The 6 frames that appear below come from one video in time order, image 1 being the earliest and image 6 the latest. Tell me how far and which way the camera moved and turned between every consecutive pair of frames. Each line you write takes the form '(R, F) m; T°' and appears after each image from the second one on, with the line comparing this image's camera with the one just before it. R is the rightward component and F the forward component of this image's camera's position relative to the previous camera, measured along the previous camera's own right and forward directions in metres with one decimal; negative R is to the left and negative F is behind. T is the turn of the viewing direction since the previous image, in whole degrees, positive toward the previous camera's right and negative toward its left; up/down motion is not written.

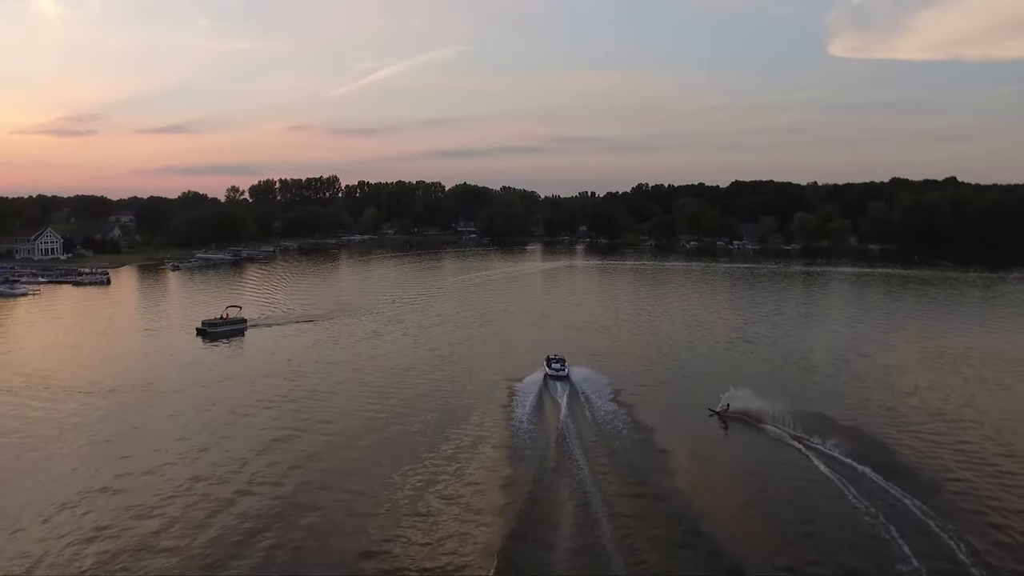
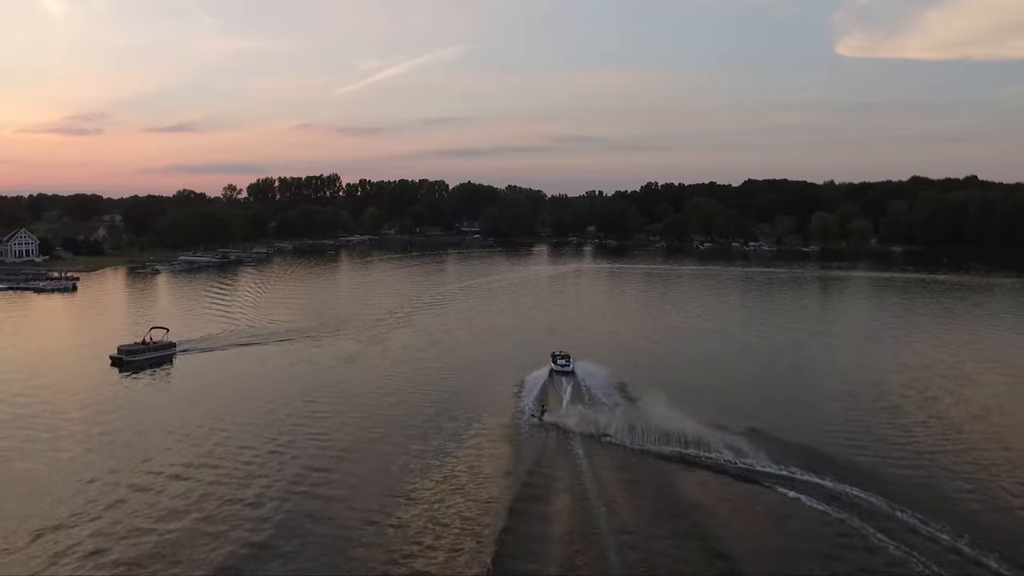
(0.0, +3.9) m; 0°
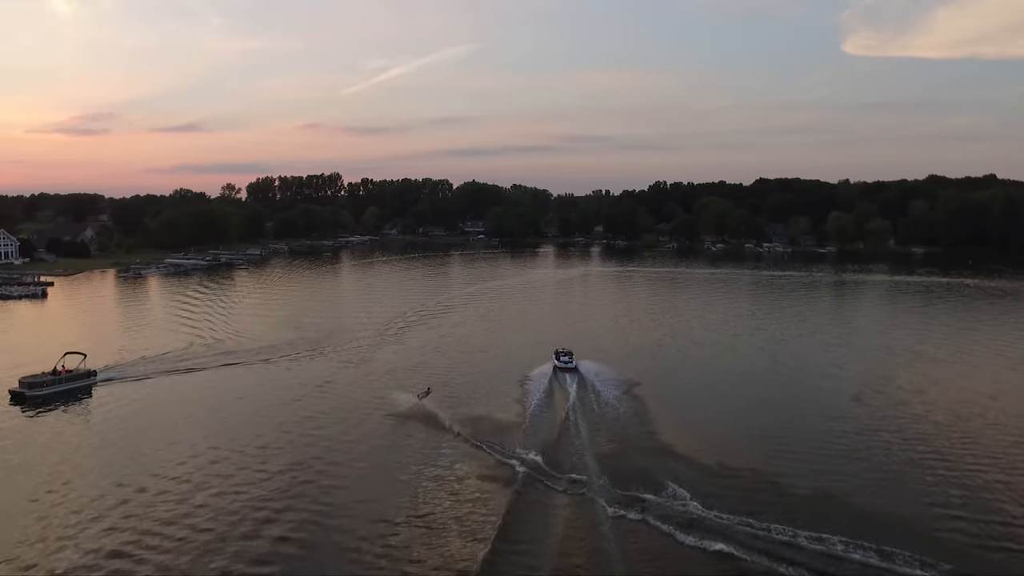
(+0.1, +3.0) m; 0°
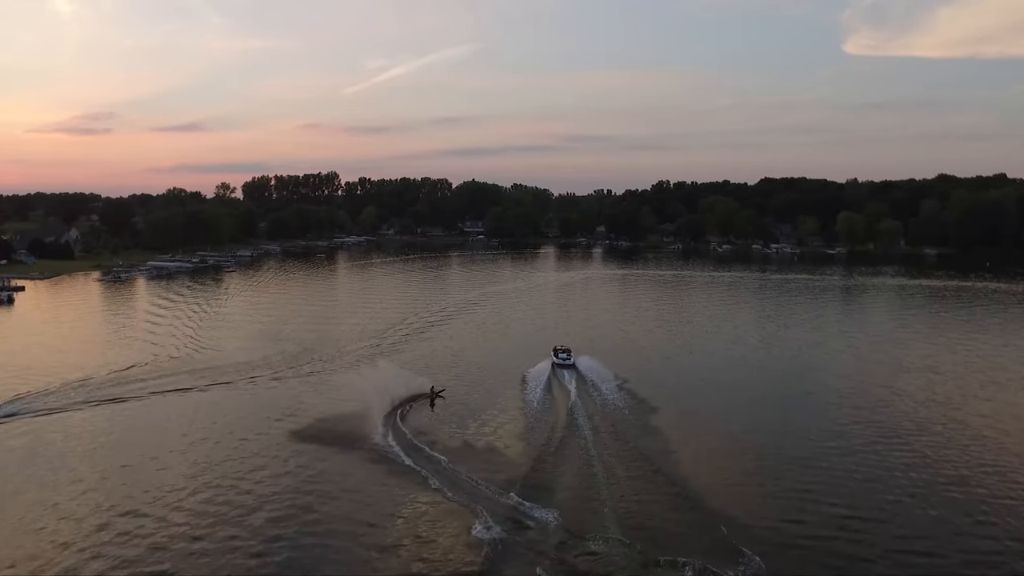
(+0.1, +2.4) m; 0°
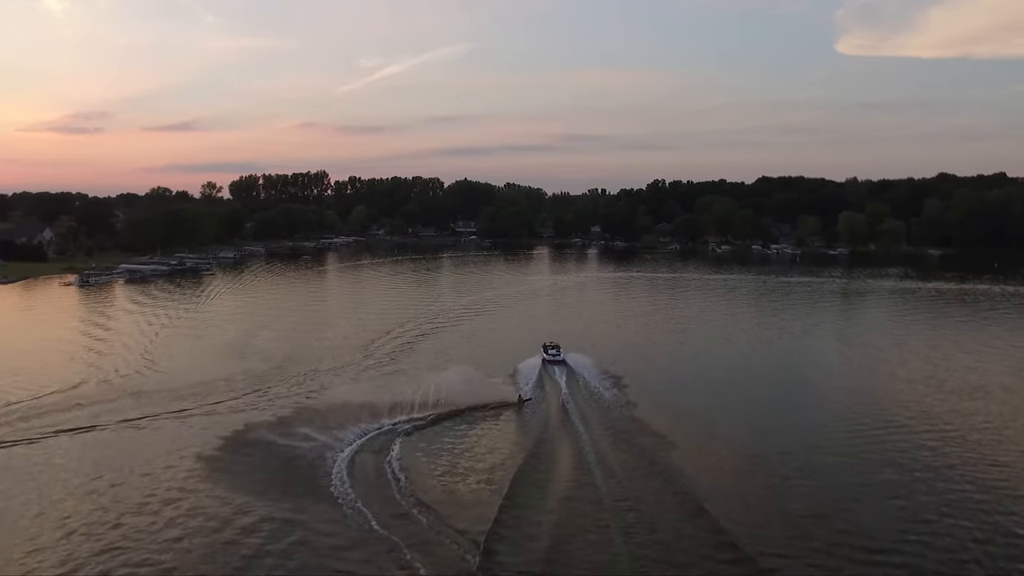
(+0.2, +2.3) m; 0°
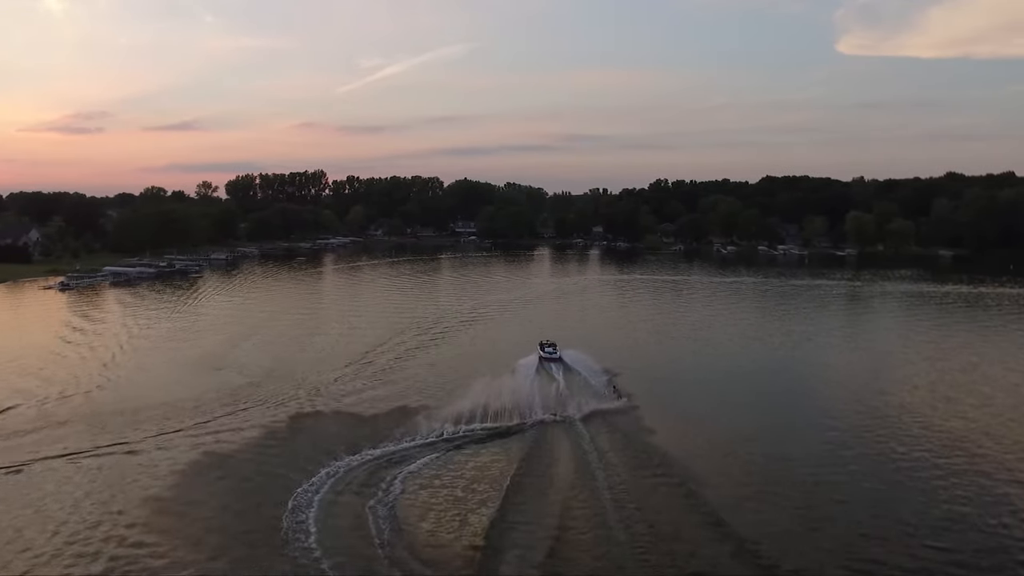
(0.0, +1.9) m; 0°
